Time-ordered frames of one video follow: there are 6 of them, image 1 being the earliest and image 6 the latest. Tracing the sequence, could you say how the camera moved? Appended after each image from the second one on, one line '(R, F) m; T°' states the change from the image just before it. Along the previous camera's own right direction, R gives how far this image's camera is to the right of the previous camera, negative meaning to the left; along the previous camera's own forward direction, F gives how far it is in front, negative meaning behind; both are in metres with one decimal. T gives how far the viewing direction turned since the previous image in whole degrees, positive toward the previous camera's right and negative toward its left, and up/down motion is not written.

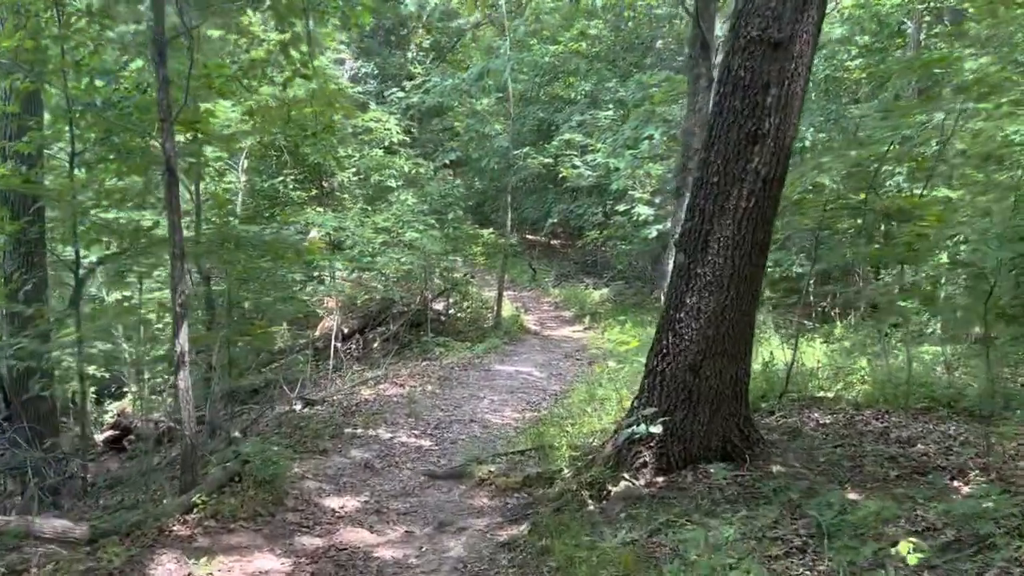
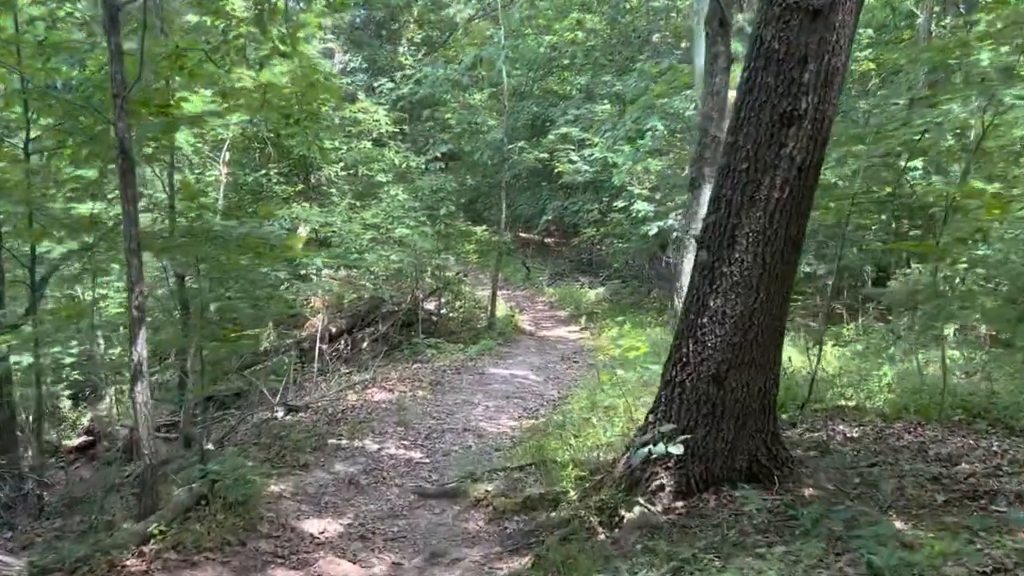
(-0.1, +0.6) m; +1°
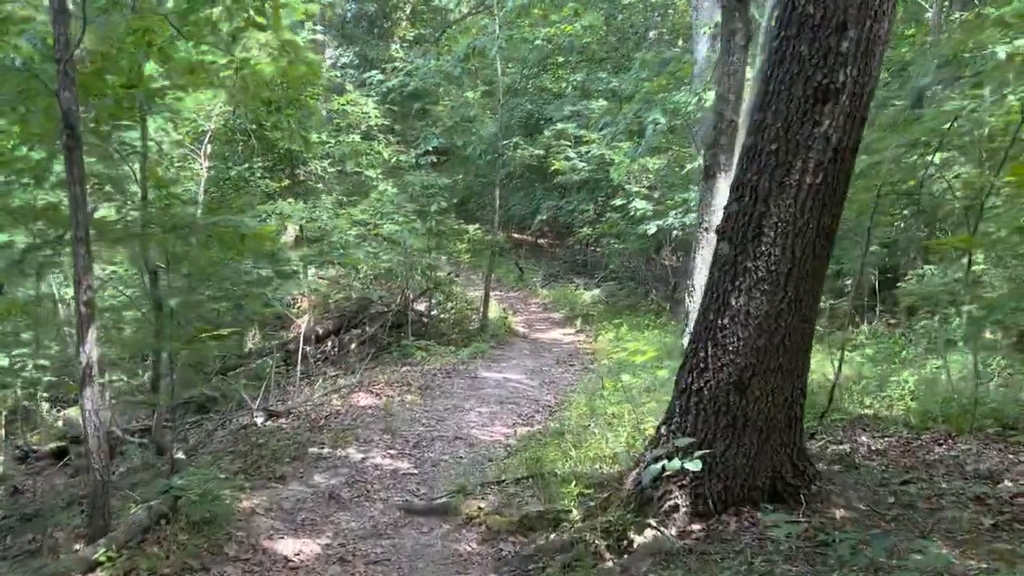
(0.0, +0.5) m; +1°
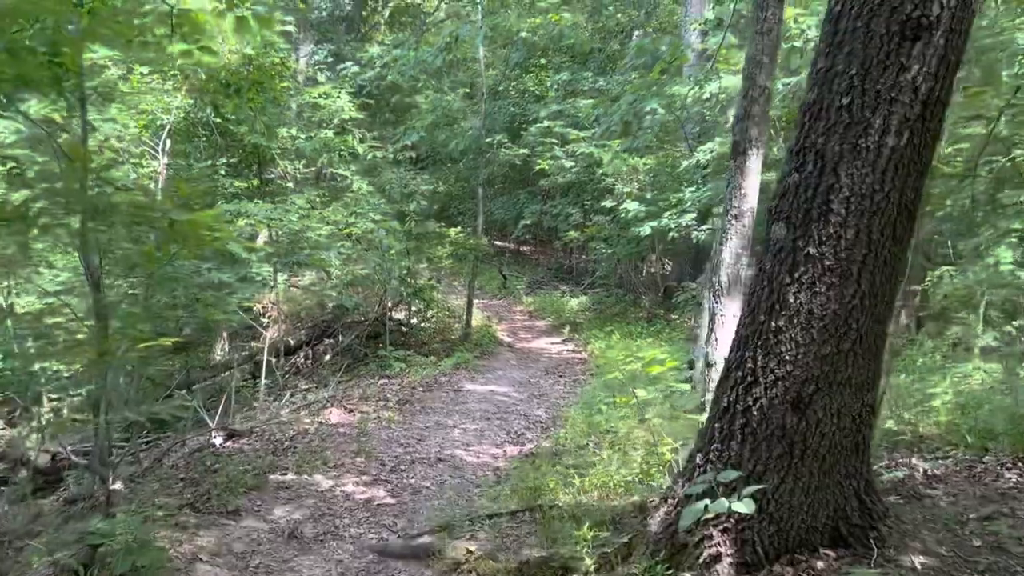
(-0.1, +0.9) m; +1°
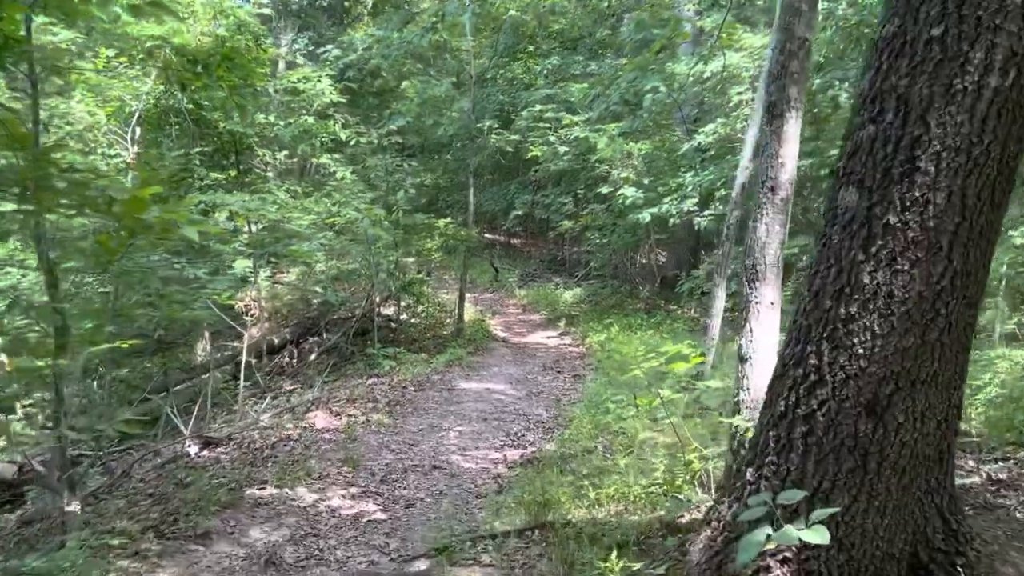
(-0.1, +0.6) m; +1°
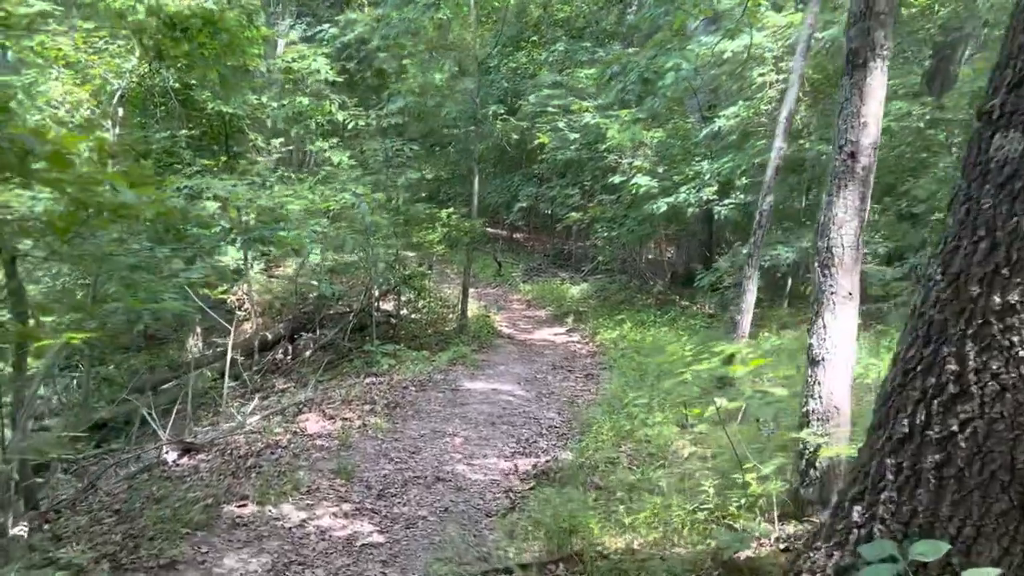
(-0.1, +0.7) m; 0°
